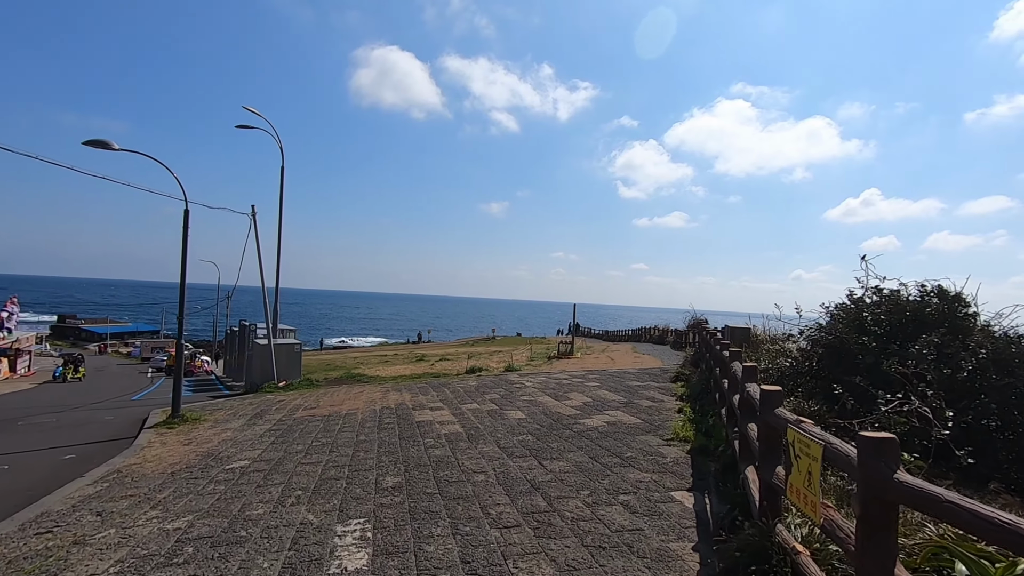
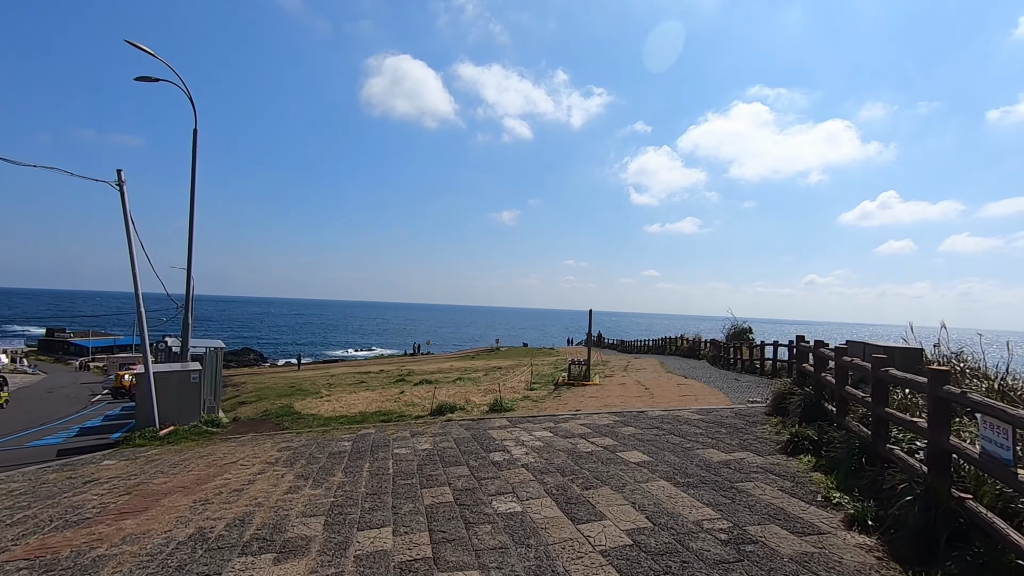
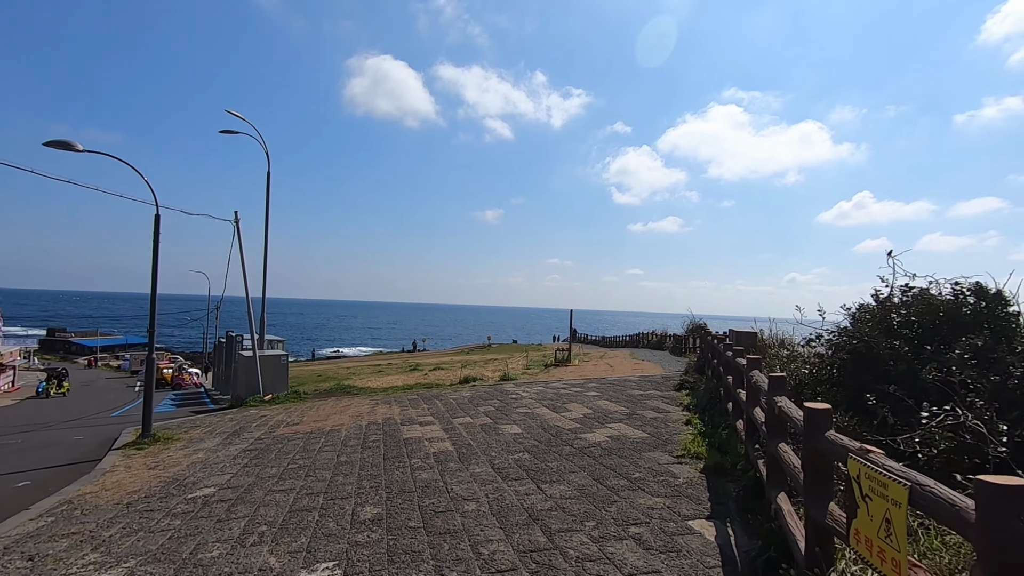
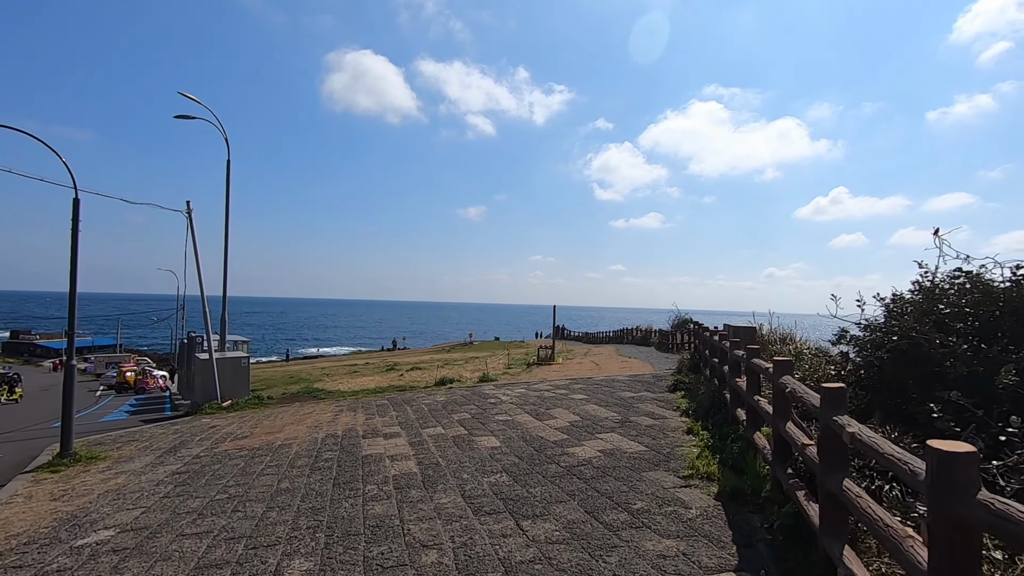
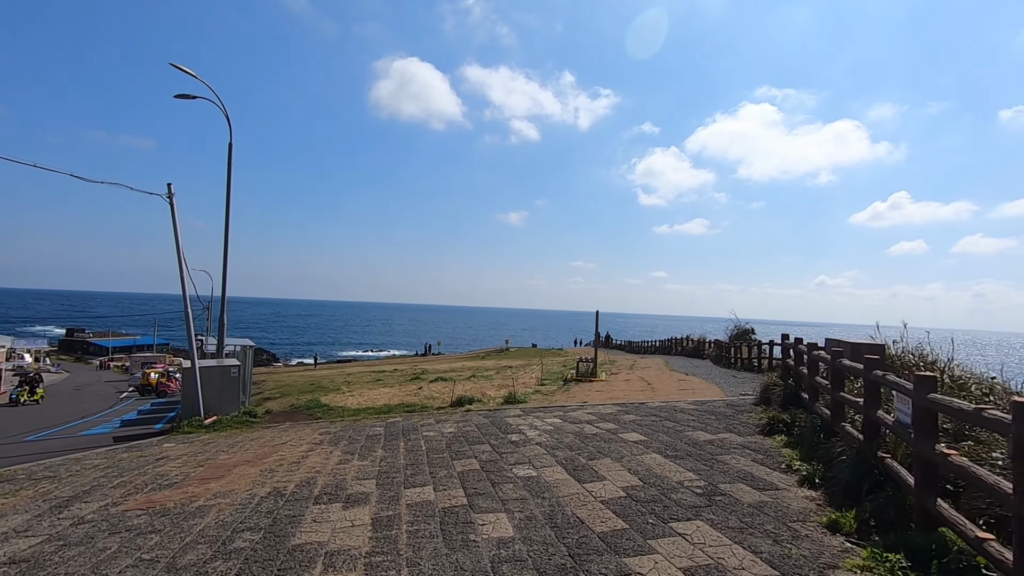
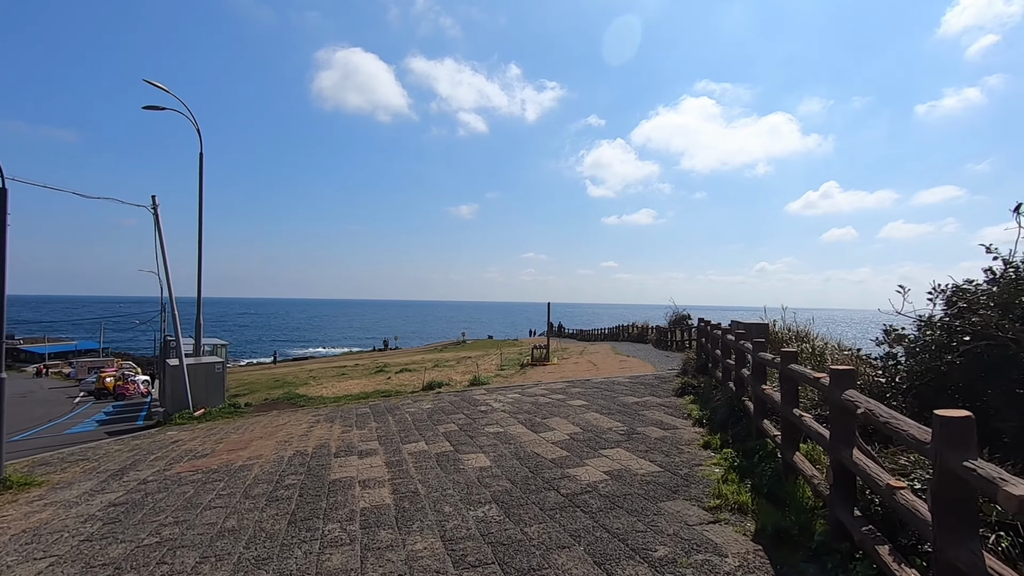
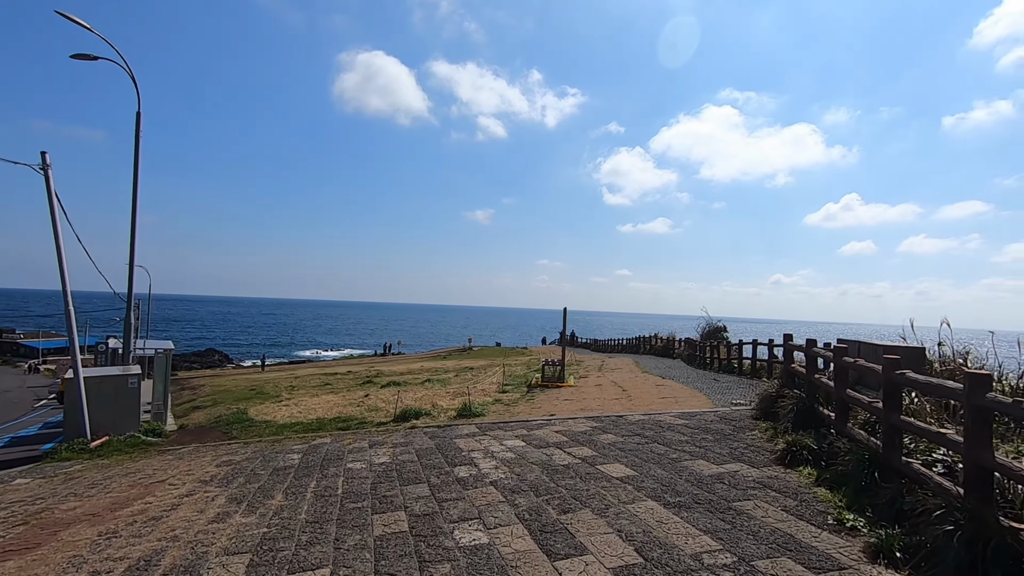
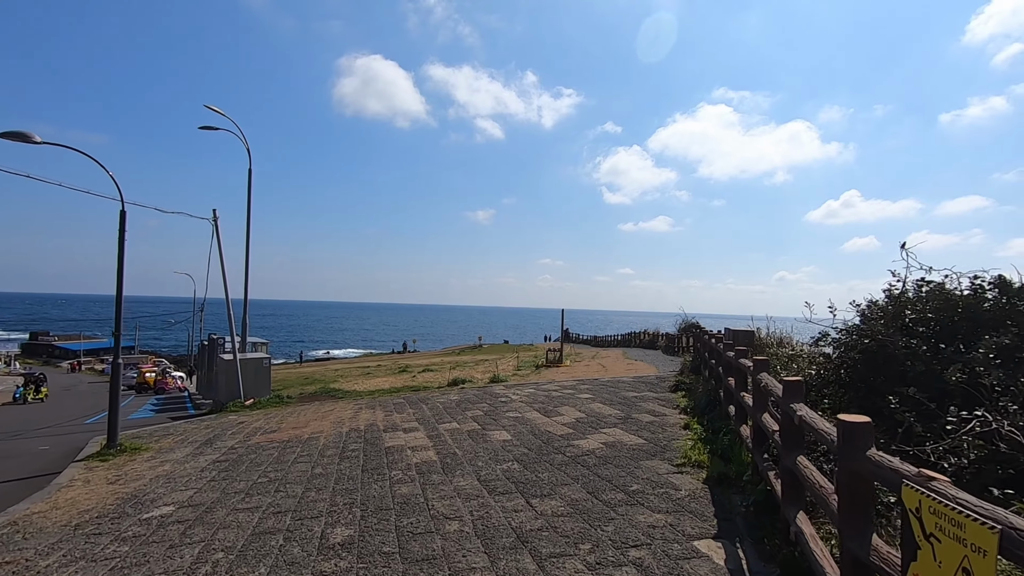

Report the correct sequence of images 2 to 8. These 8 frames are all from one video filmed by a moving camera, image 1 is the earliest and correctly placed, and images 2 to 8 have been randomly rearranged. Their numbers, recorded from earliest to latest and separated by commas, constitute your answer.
3, 8, 4, 6, 5, 2, 7
